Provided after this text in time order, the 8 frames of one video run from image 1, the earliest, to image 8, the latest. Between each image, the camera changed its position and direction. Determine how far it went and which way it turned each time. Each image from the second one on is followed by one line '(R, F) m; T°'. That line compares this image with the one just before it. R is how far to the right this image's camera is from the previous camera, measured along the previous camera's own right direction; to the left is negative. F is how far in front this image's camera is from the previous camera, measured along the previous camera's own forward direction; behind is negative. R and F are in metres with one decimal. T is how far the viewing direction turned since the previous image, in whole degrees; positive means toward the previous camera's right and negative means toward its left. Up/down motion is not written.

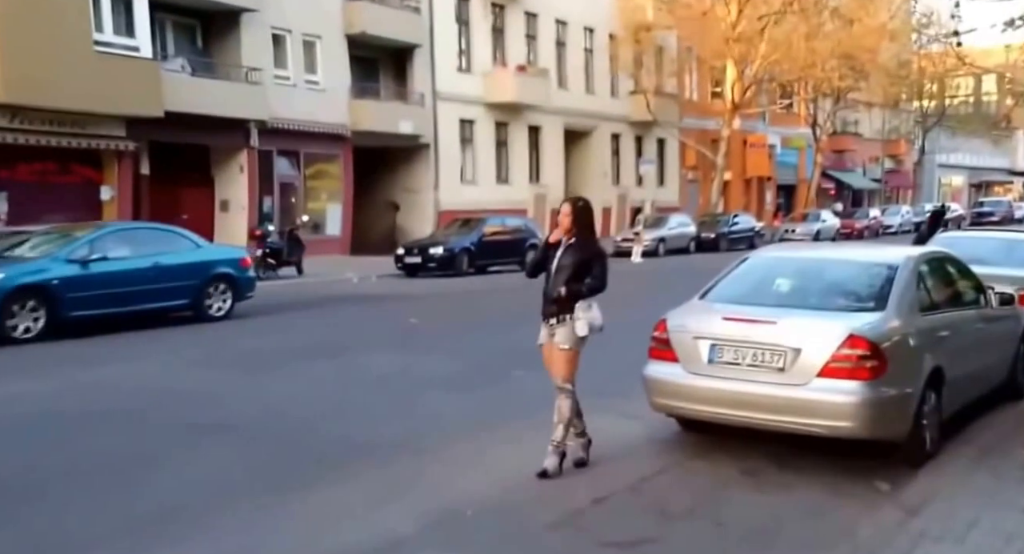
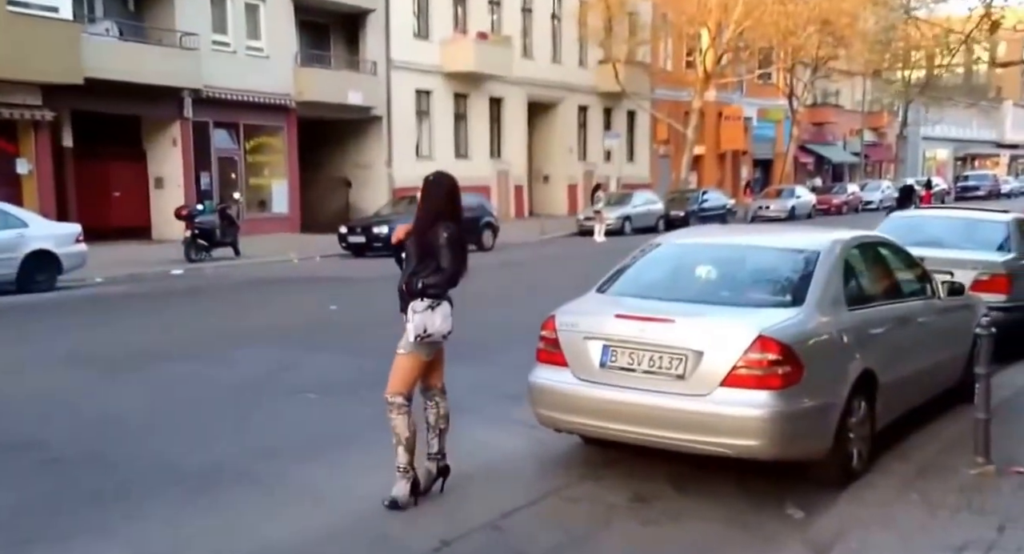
(+1.0, +1.3) m; 0°
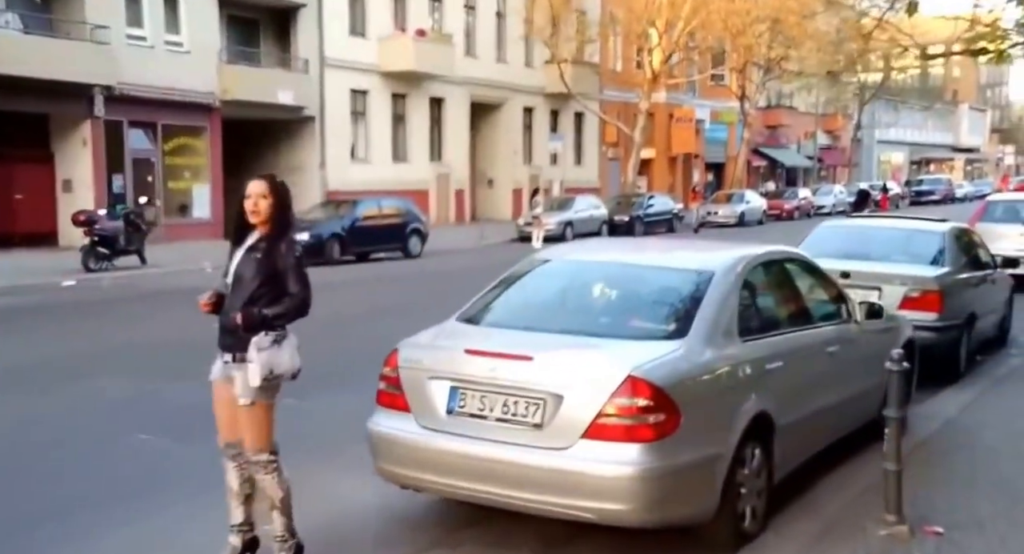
(+0.8, +1.1) m; +2°
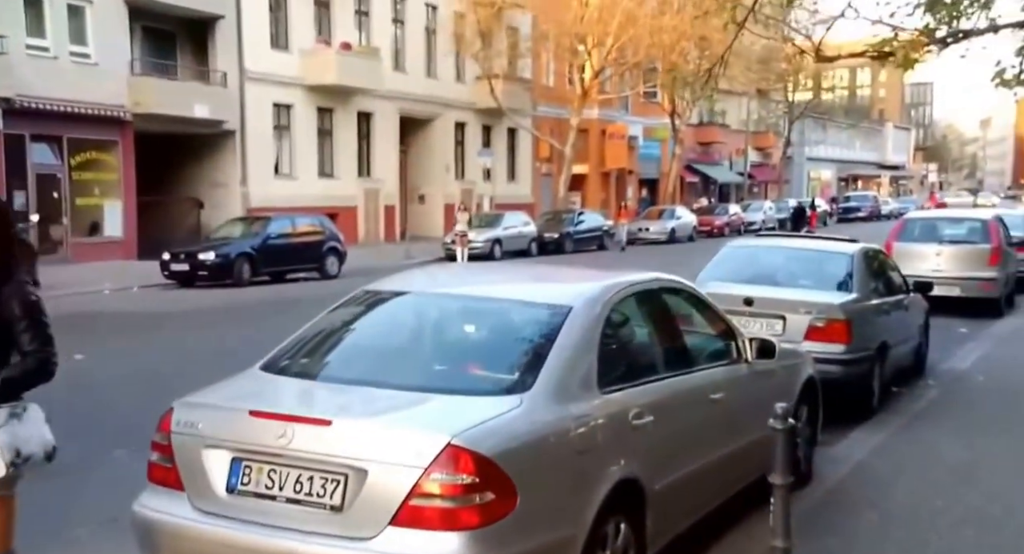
(+0.5, +0.5) m; +3°
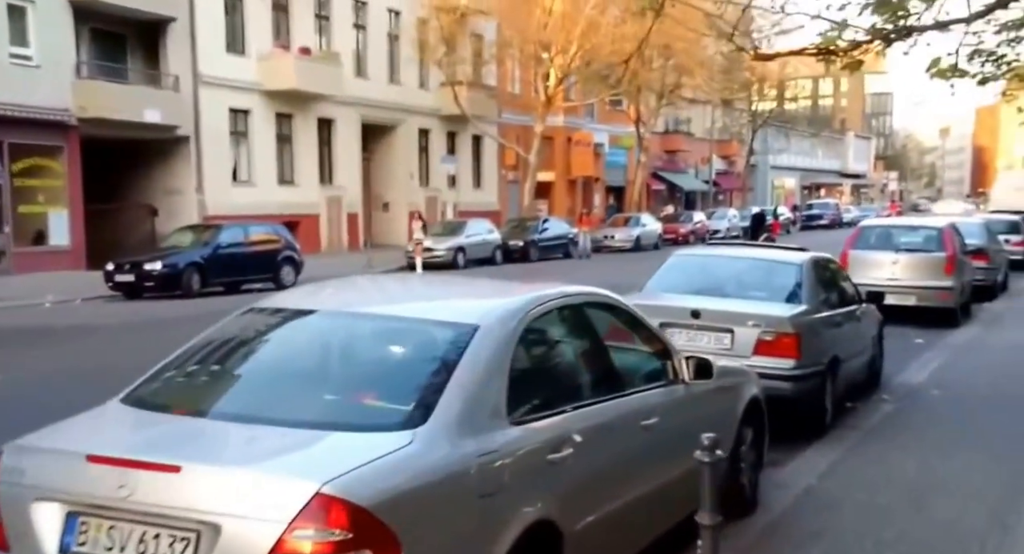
(+0.2, +0.3) m; +2°
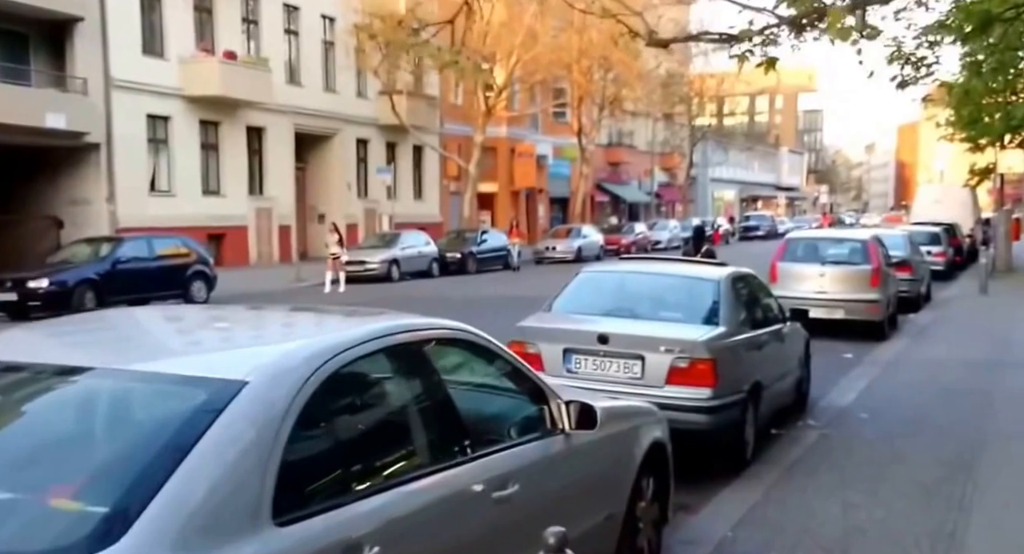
(+0.5, +1.1) m; +2°
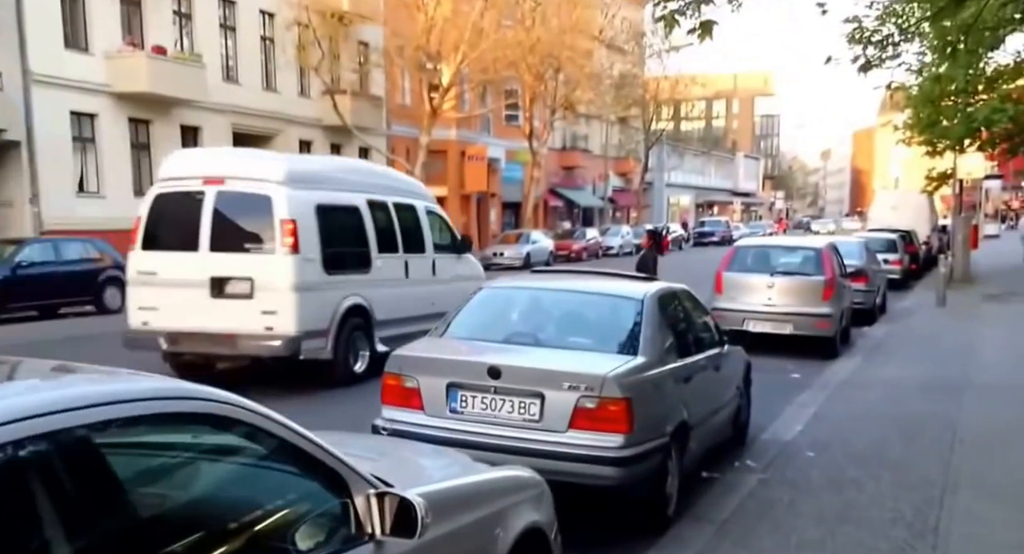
(+0.4, +1.1) m; +2°
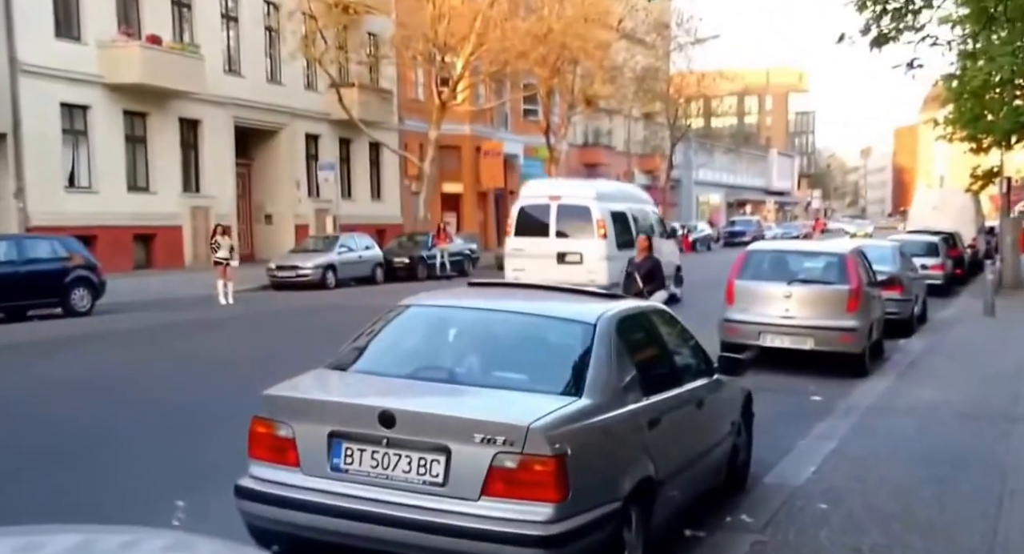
(+0.5, +1.5) m; -2°
